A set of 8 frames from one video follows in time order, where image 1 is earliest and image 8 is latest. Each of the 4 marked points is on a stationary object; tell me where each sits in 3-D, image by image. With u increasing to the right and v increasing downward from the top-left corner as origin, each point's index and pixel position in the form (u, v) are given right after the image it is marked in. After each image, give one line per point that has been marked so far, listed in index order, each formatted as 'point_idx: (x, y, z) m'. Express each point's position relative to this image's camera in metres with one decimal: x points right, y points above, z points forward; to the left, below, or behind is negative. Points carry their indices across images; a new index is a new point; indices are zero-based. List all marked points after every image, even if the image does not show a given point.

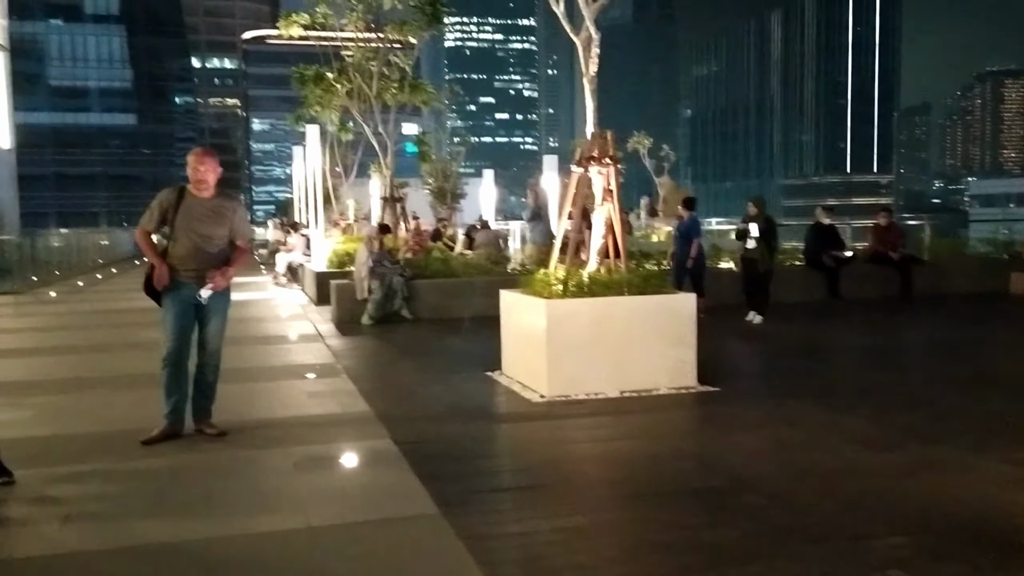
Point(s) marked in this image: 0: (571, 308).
0: (+0.5, -0.2, +9.0) m
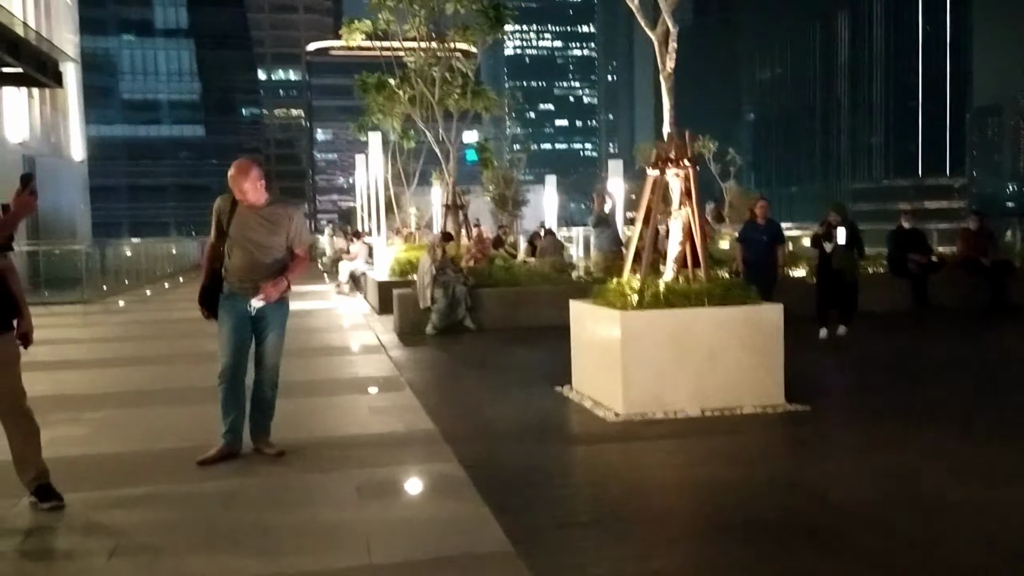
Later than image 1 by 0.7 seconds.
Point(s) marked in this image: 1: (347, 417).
0: (+1.1, -0.3, +8.4) m
1: (-1.4, -1.1, +9.0) m
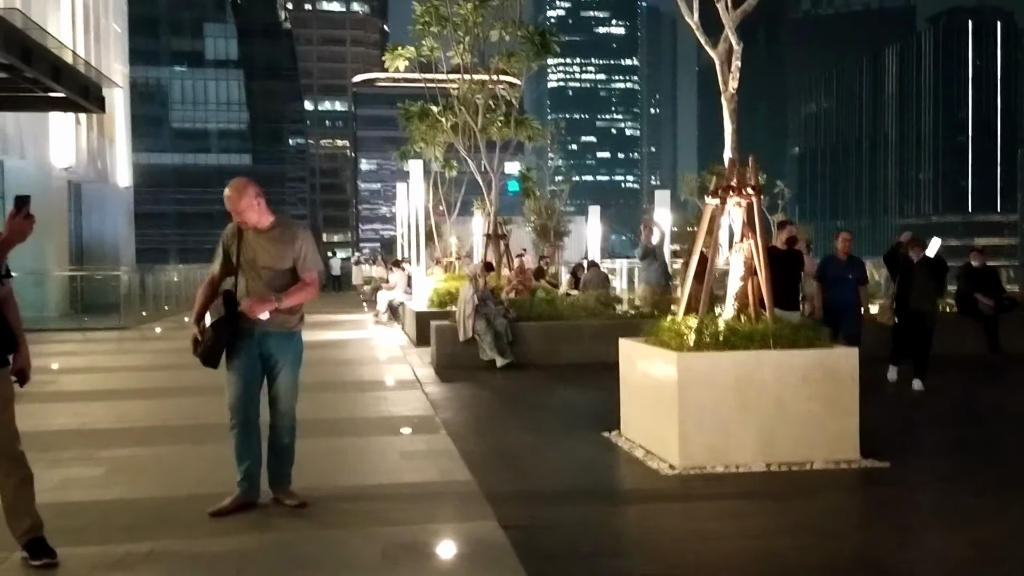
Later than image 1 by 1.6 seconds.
0: (+1.4, -0.6, +7.7) m
1: (-1.1, -1.4, +8.3) m
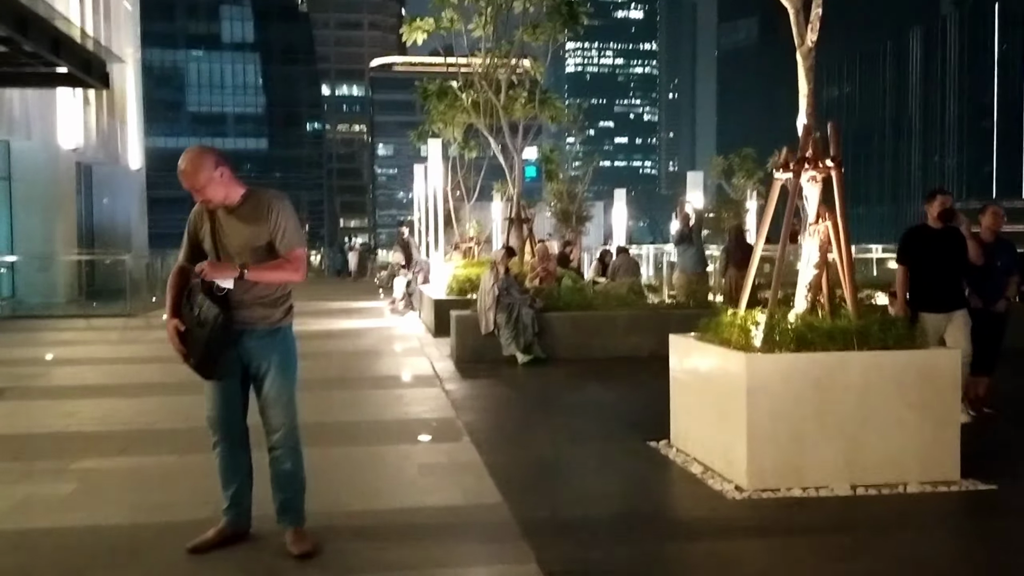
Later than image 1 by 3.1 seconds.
0: (+1.7, -0.5, +6.5) m
1: (-0.8, -1.3, +7.2) m
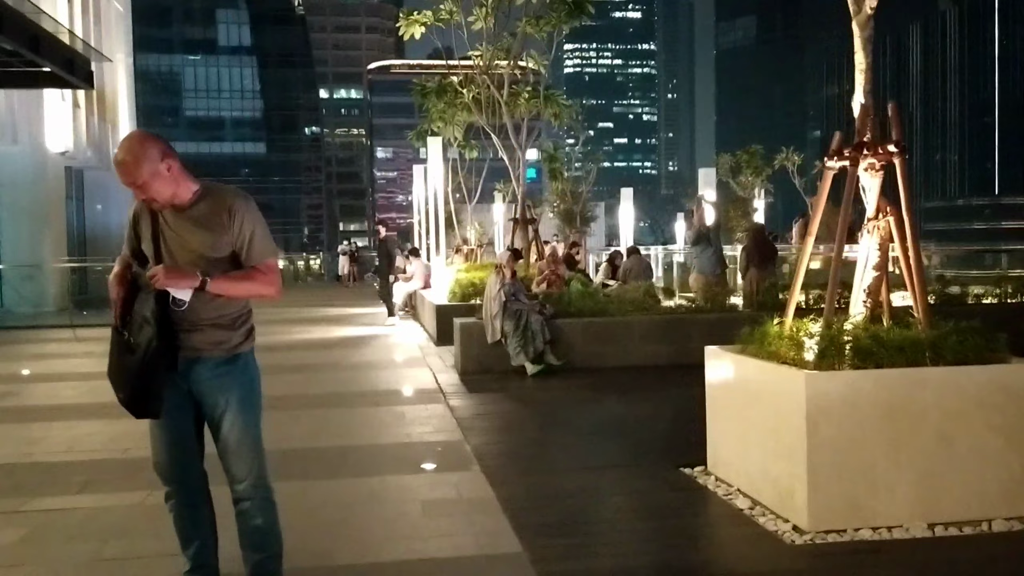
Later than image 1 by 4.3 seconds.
0: (+1.8, -0.5, +5.5) m
1: (-0.7, -1.4, +6.2) m
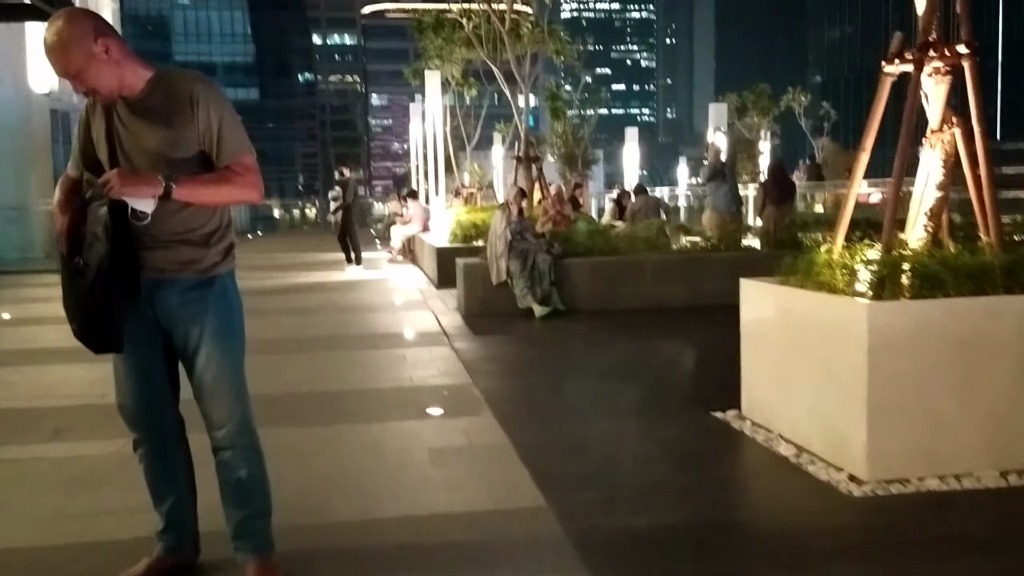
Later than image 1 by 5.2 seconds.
0: (+1.9, -0.1, +4.8) m
1: (-0.6, -1.0, +5.6) m
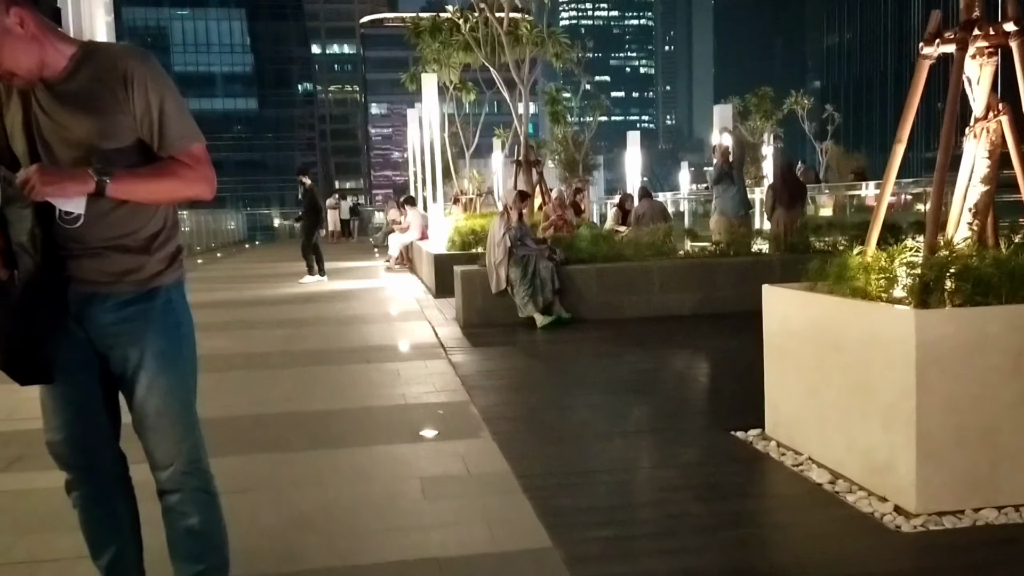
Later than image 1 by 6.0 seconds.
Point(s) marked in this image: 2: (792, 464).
0: (+1.9, -0.2, +4.3) m
1: (-0.6, -1.0, +5.0) m
2: (+1.4, -0.9, +5.3) m
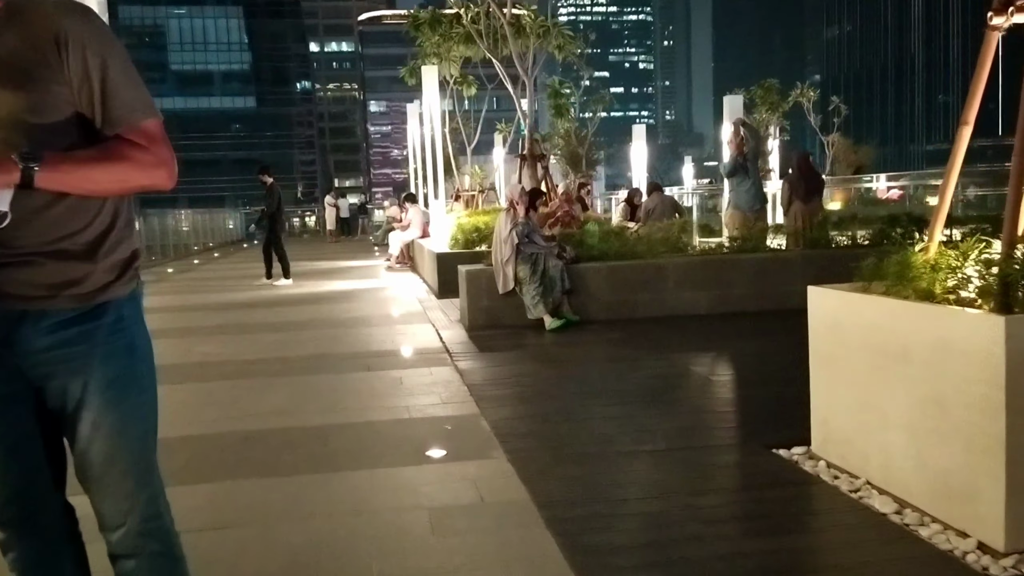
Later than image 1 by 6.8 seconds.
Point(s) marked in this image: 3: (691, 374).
0: (+2.0, -0.2, +3.7) m
1: (-0.5, -1.0, +4.4) m
2: (+1.5, -0.9, +4.7) m
3: (+1.3, -0.6, +7.6) m
